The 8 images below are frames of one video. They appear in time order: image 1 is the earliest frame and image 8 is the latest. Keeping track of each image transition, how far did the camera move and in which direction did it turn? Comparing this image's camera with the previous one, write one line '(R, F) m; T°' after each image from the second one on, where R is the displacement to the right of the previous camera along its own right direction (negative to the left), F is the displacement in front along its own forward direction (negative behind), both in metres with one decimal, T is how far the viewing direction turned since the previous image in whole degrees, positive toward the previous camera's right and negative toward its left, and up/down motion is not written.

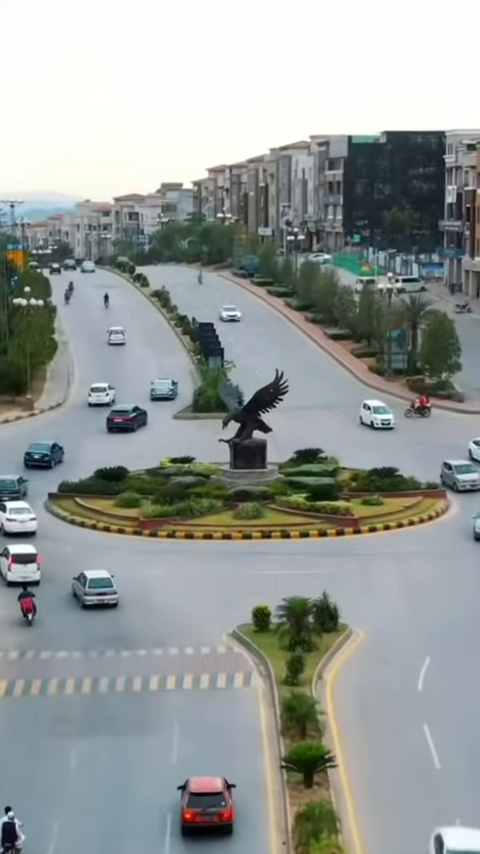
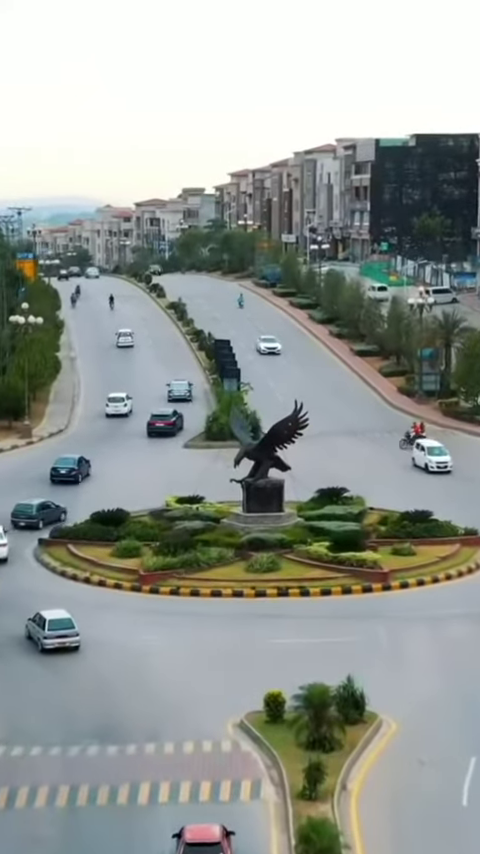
(+0.3, +4.6) m; -1°
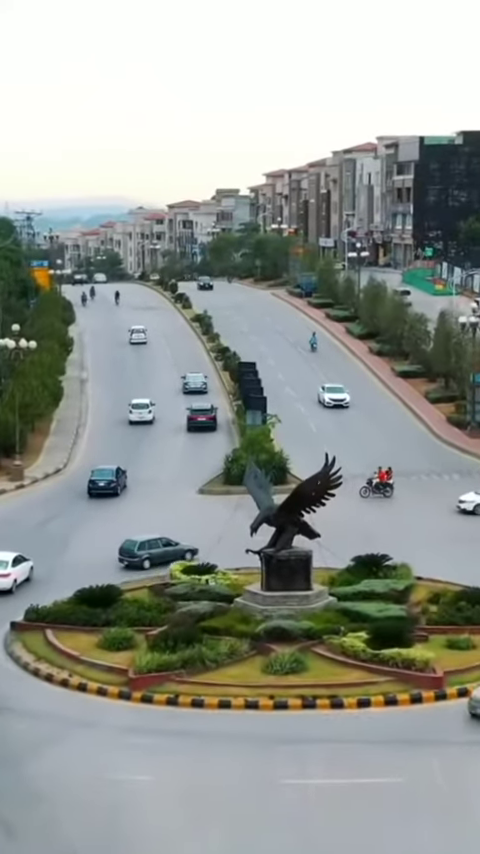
(+0.5, +6.9) m; -2°
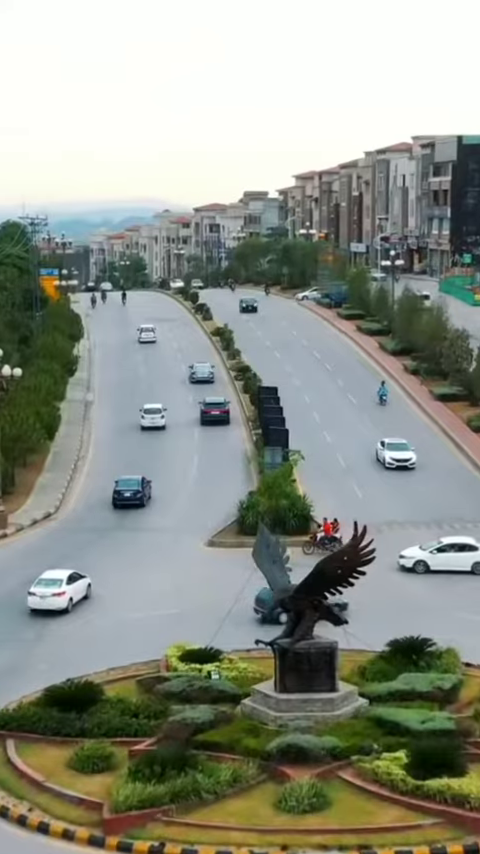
(+0.4, +5.8) m; -1°
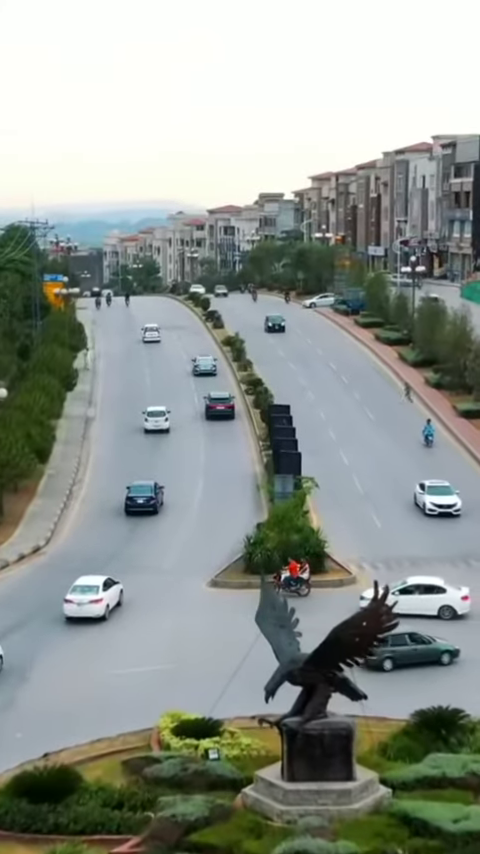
(+0.2, +3.5) m; -1°
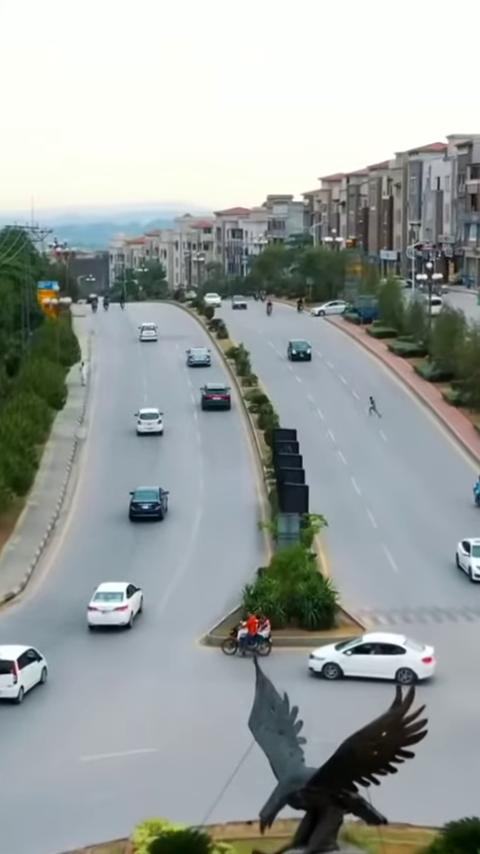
(+0.2, +4.0) m; 0°
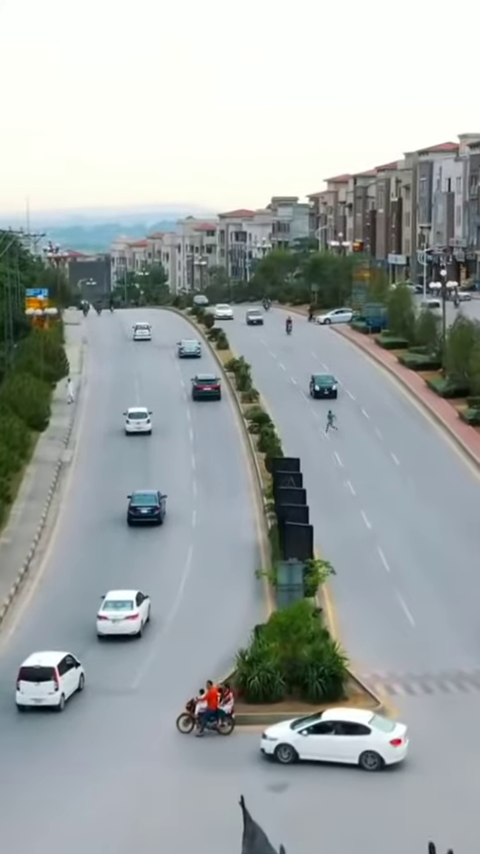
(+0.2, +4.0) m; 0°
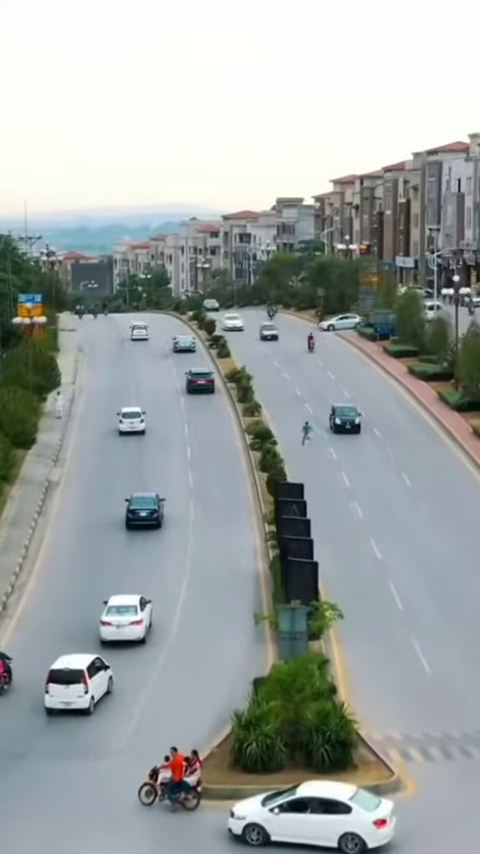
(+0.2, +2.9) m; 0°
